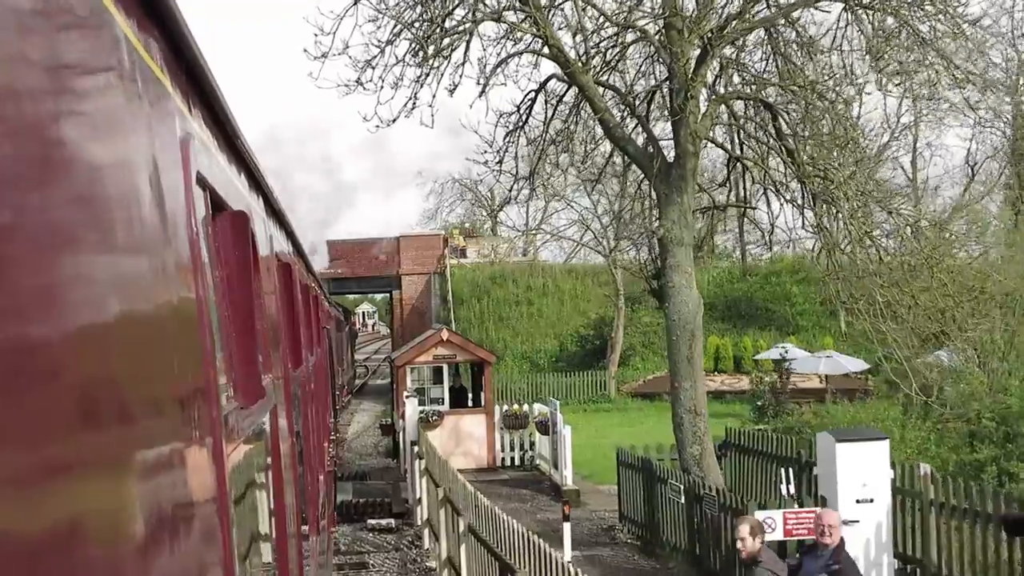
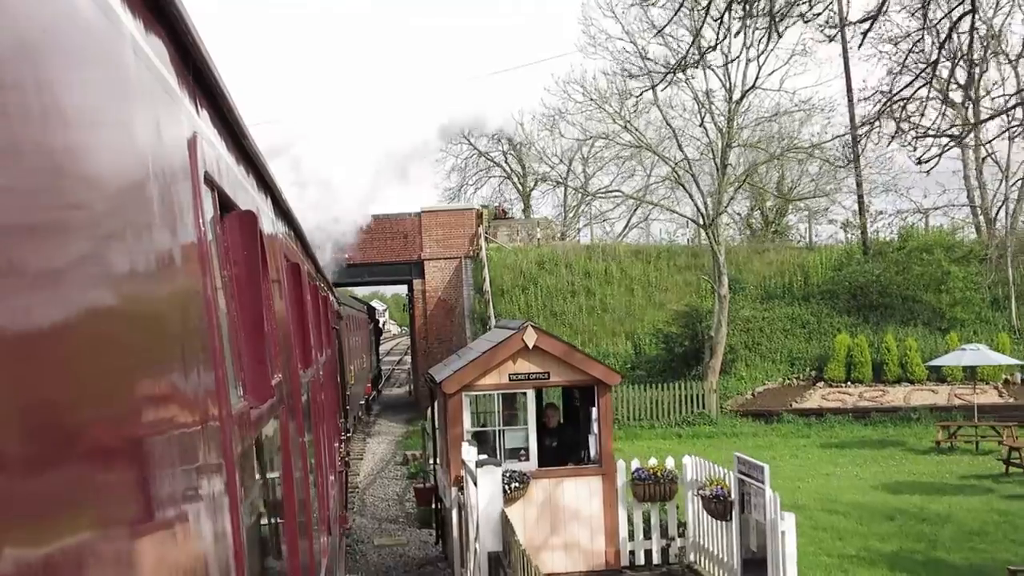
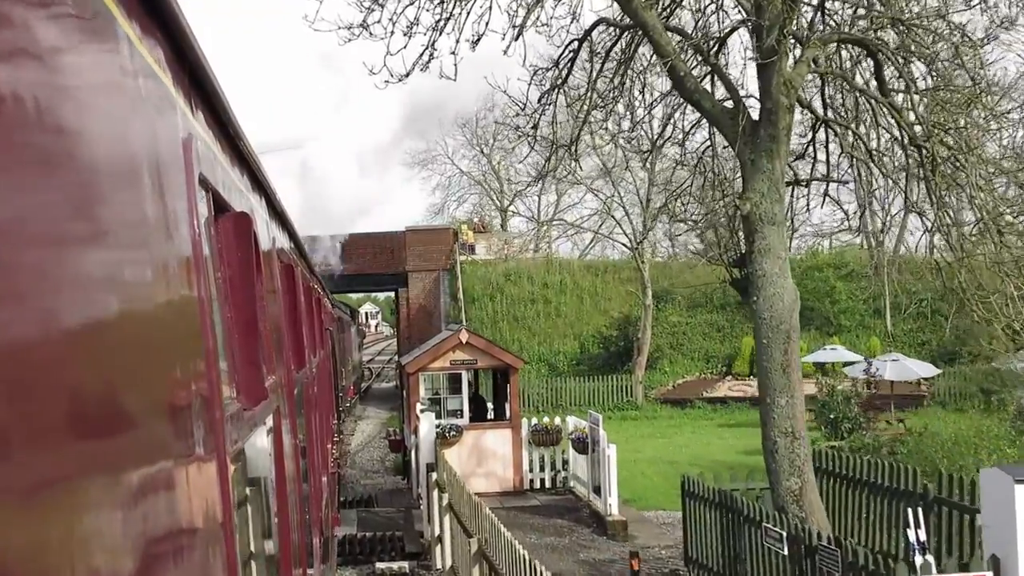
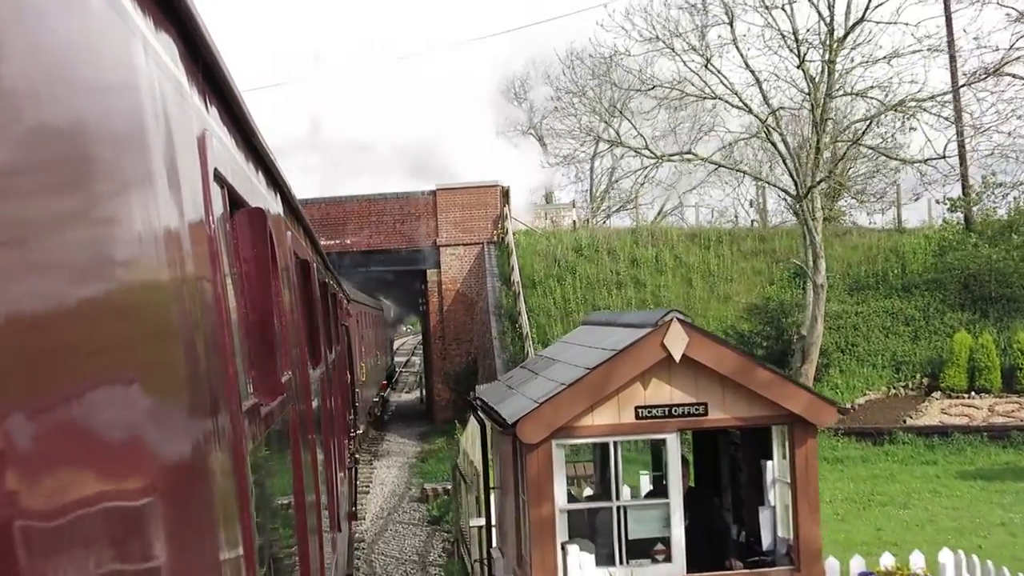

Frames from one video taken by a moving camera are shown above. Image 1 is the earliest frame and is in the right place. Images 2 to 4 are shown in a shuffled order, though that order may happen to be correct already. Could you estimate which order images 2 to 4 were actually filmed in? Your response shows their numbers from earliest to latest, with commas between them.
3, 2, 4
